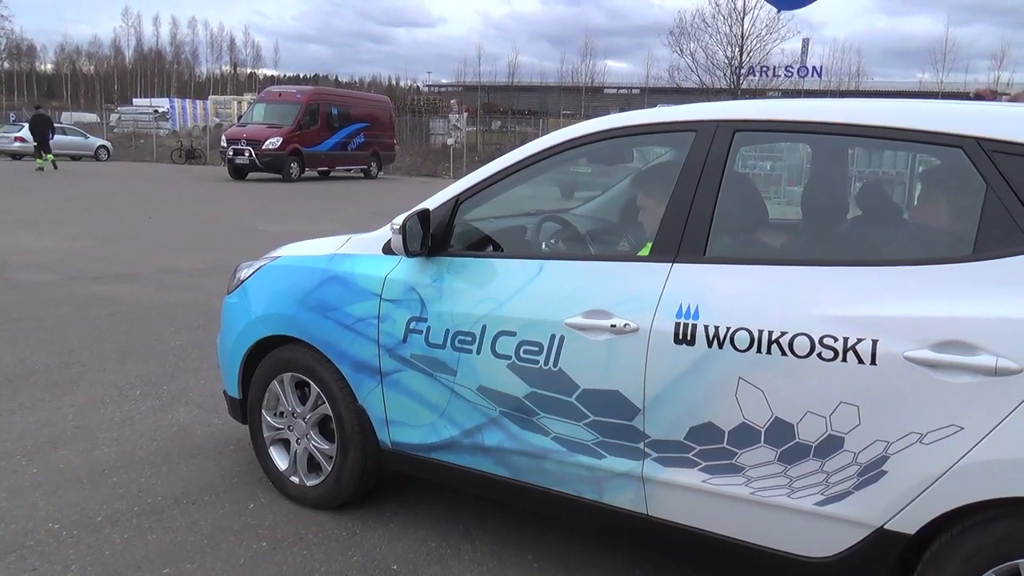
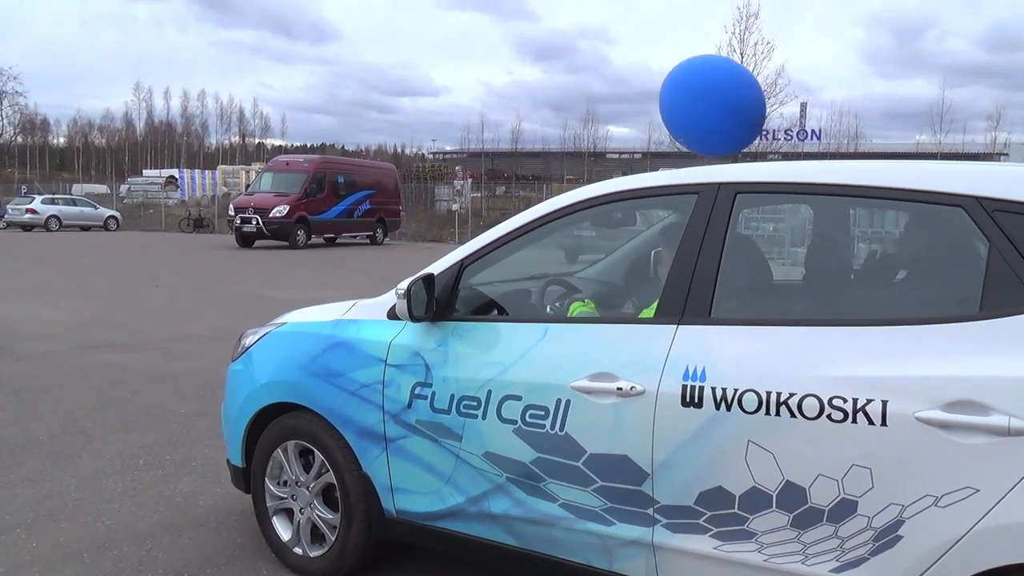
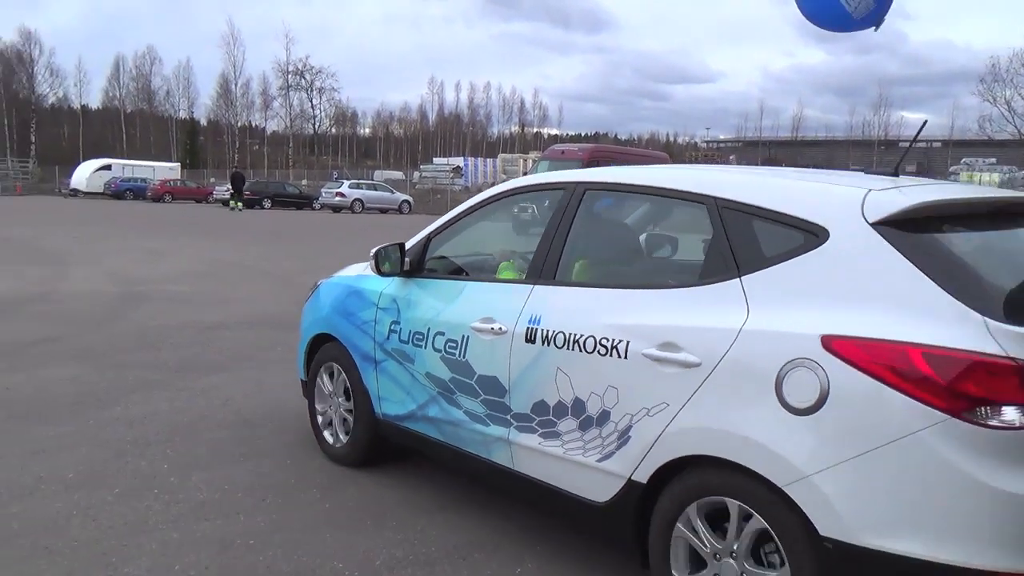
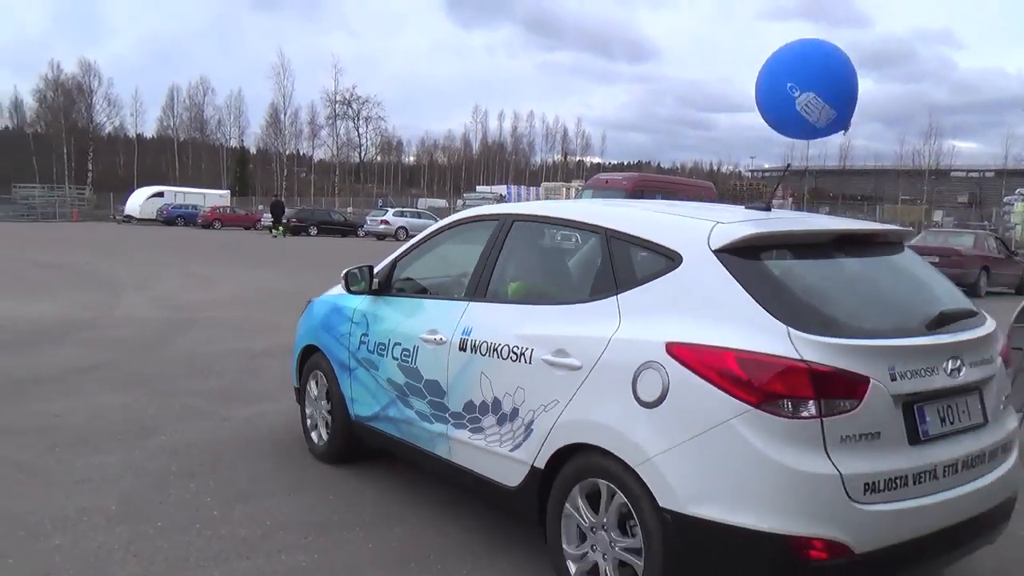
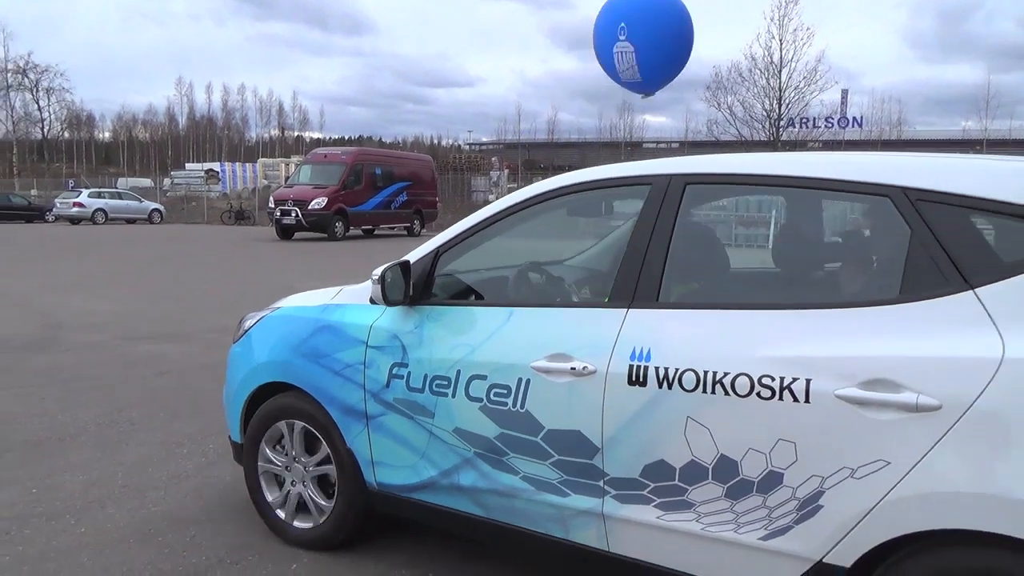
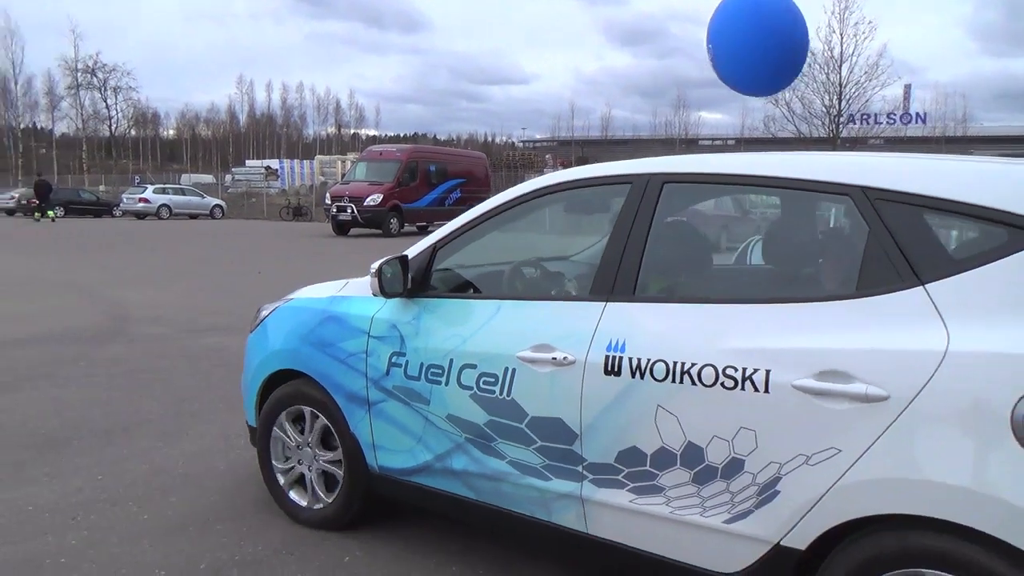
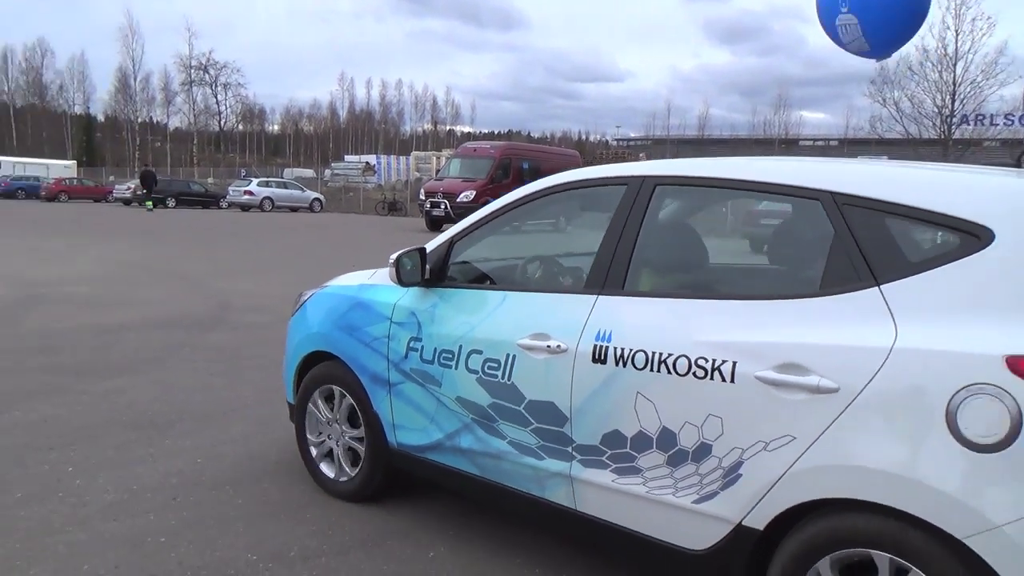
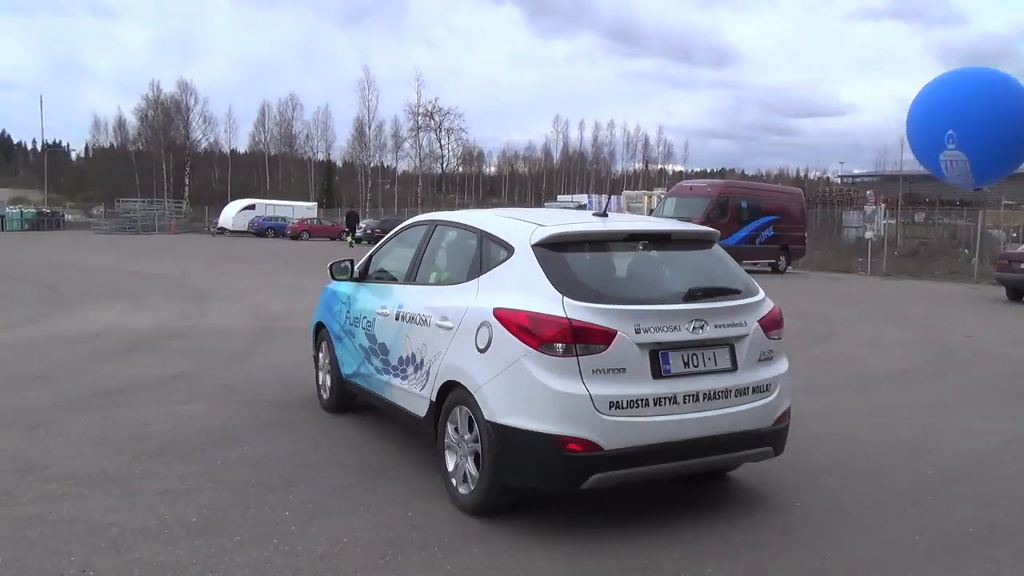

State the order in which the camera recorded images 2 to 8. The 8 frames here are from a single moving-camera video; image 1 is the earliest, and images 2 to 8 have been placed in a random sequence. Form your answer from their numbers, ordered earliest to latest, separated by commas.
2, 5, 6, 7, 3, 4, 8
